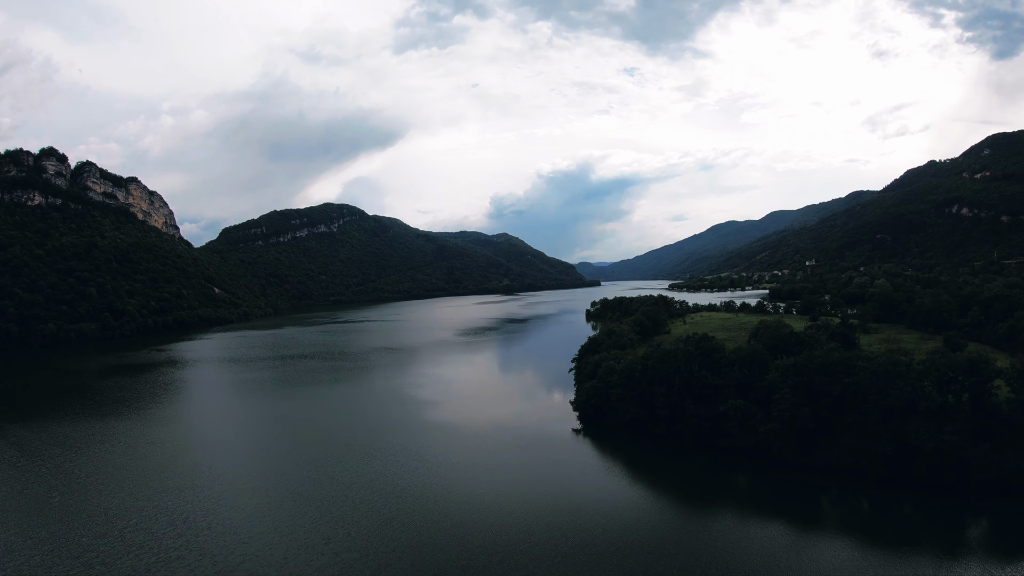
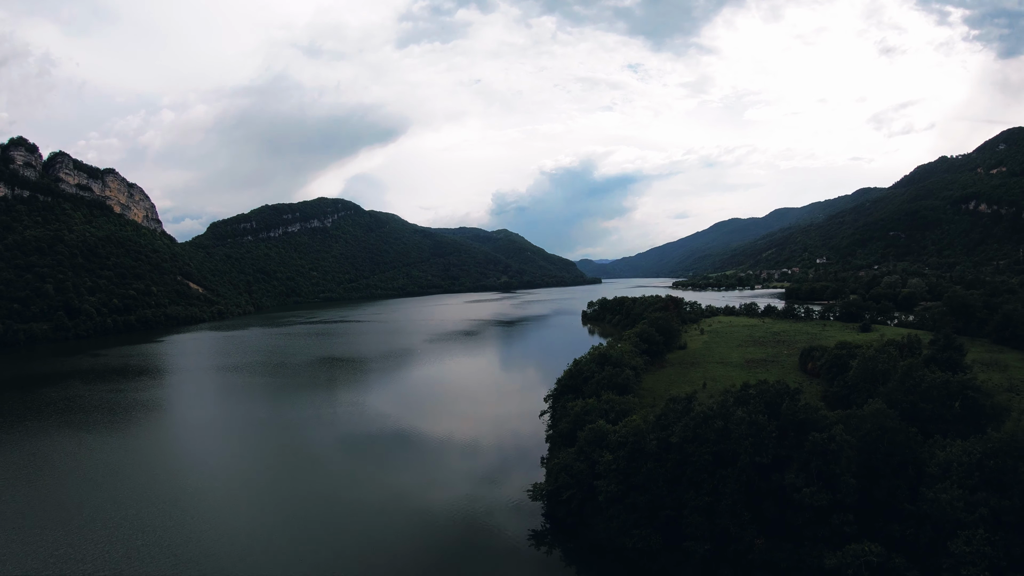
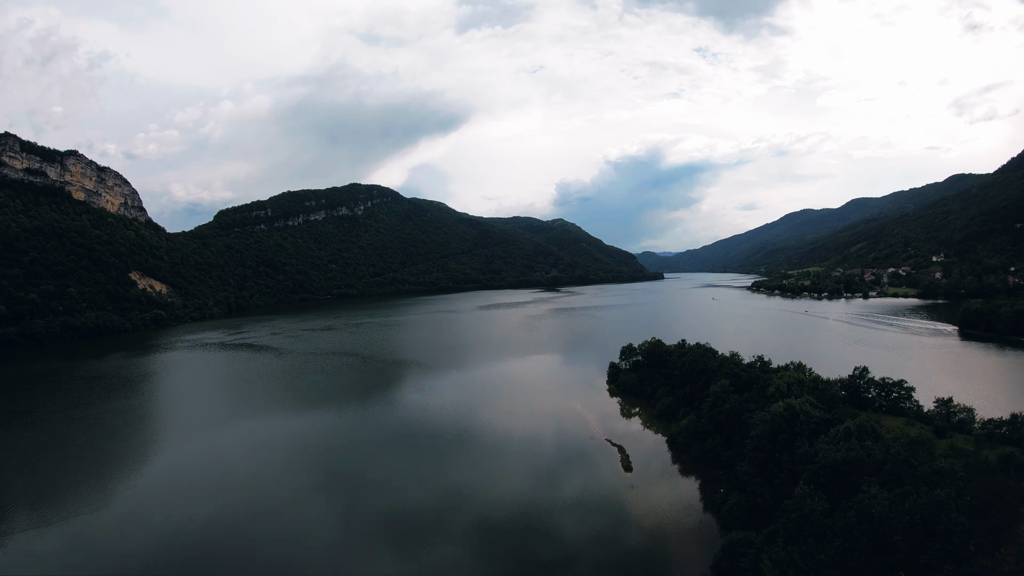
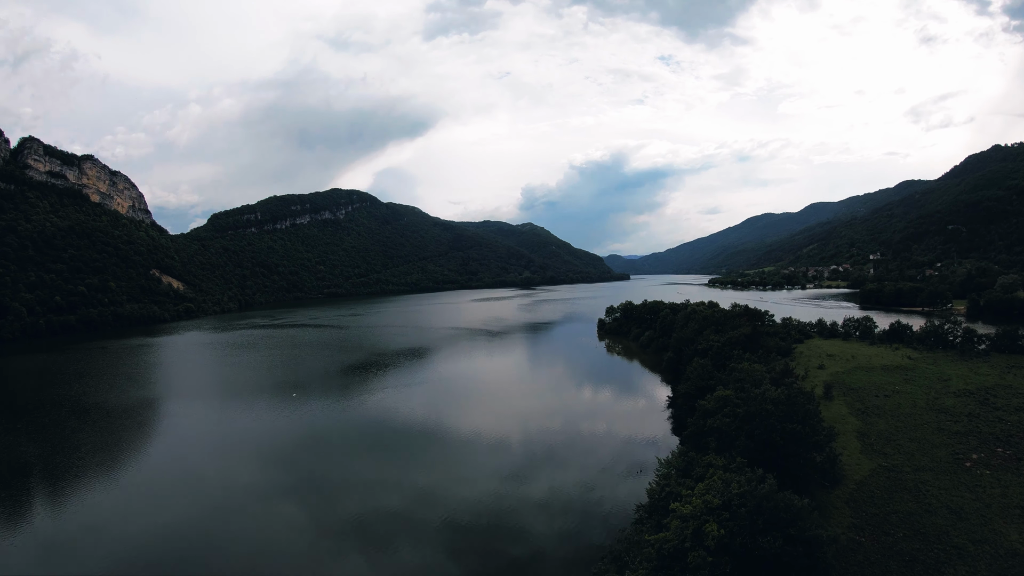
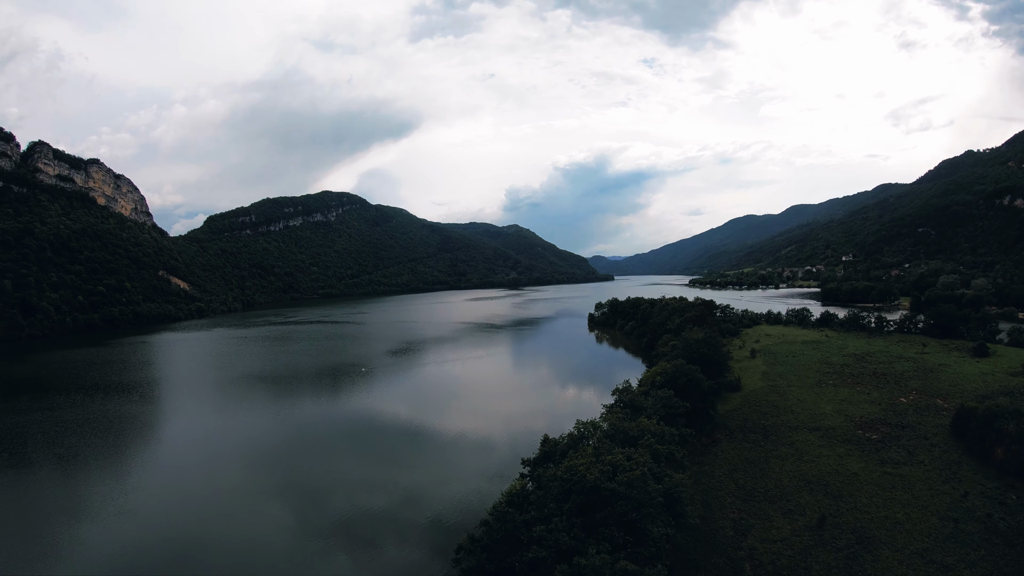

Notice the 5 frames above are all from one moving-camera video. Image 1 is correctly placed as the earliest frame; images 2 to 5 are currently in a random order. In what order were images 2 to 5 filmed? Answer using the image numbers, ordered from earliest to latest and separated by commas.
2, 5, 4, 3
